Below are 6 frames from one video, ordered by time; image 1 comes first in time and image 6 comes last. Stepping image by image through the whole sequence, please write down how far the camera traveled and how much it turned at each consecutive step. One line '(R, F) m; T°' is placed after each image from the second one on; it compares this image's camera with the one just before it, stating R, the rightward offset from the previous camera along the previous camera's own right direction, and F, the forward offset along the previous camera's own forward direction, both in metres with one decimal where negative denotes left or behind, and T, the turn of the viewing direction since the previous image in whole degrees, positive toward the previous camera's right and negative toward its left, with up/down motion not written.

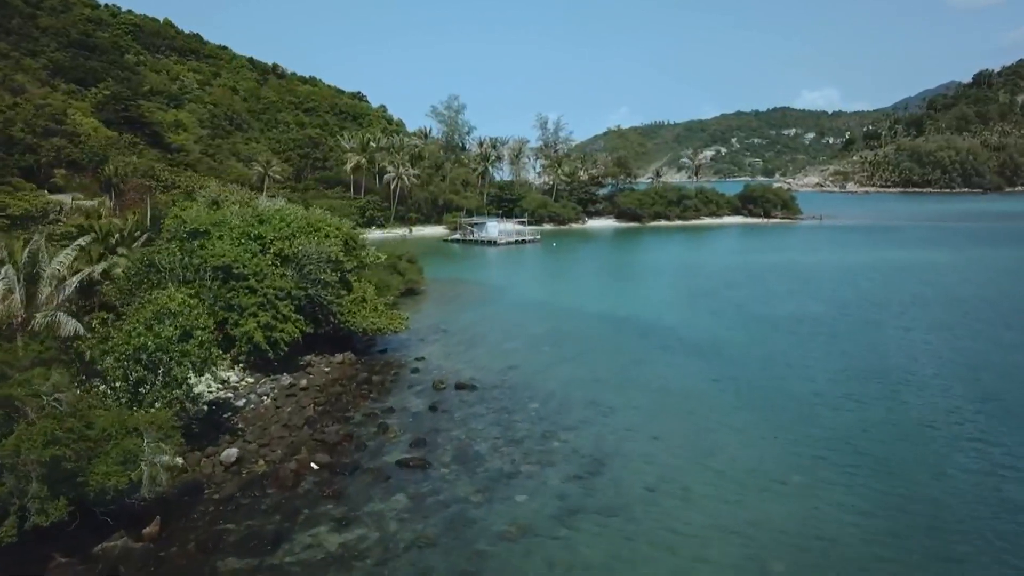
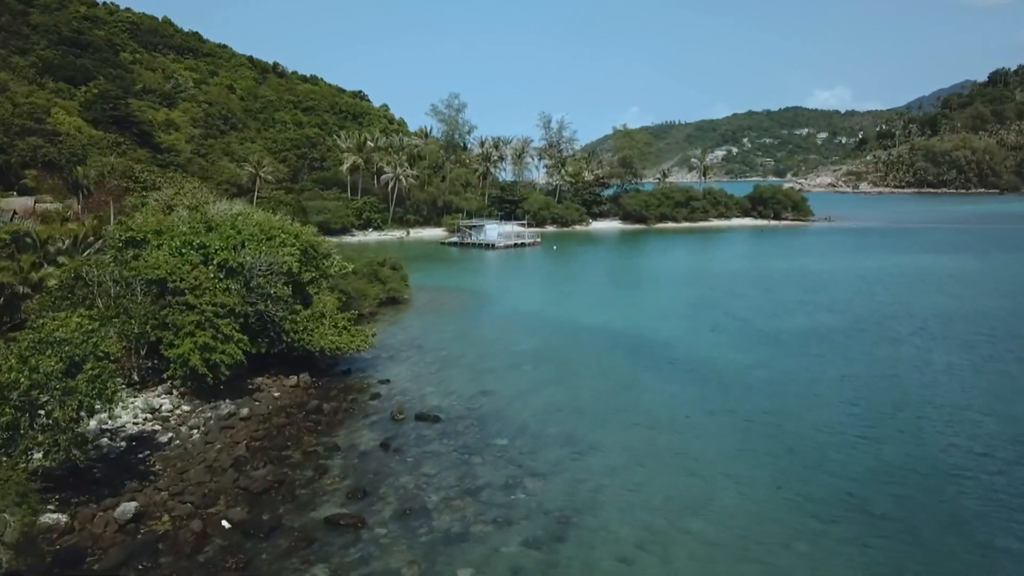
(+1.3, +3.4) m; -1°
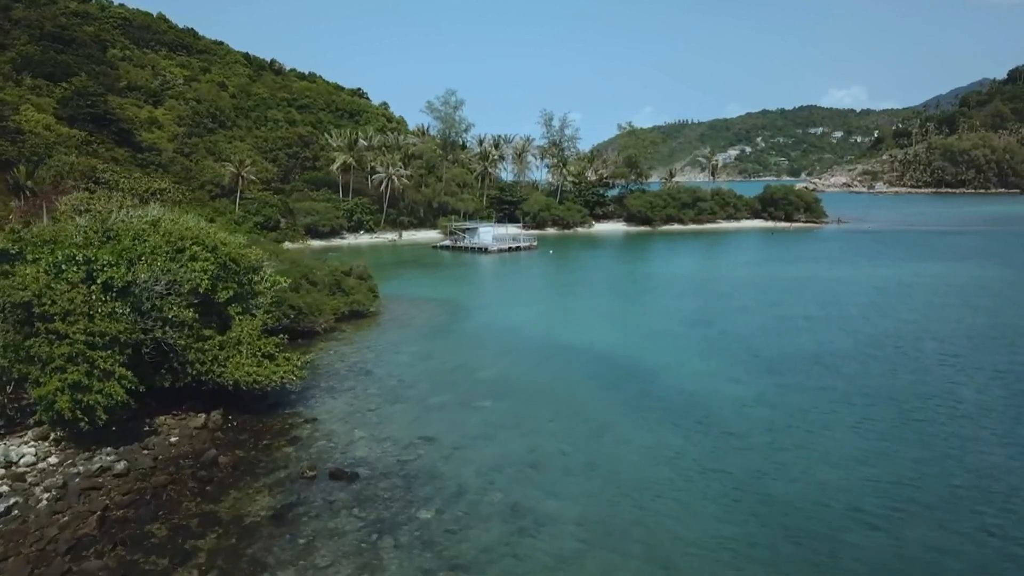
(+1.9, +4.8) m; -1°
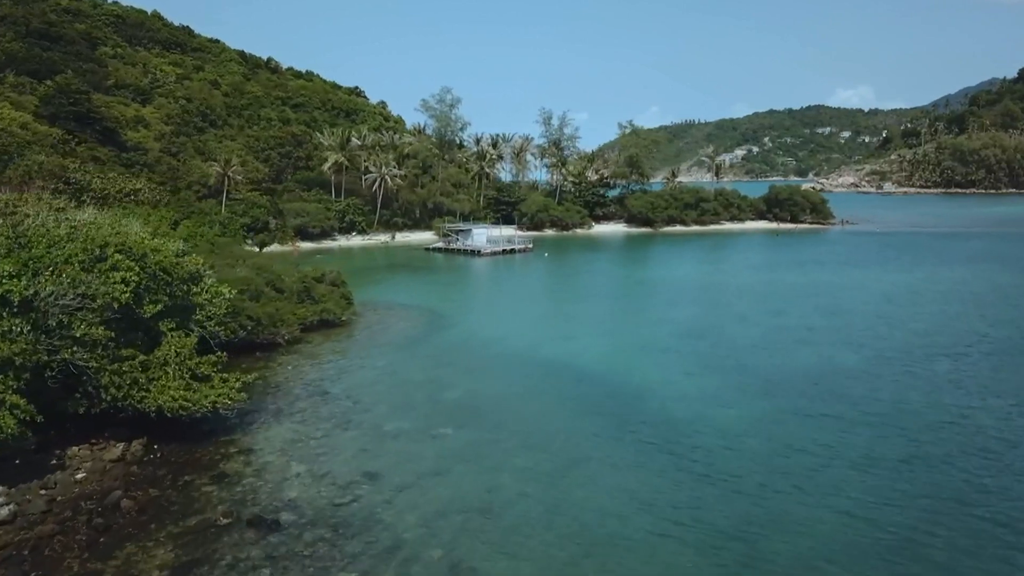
(+1.3, +2.9) m; 0°
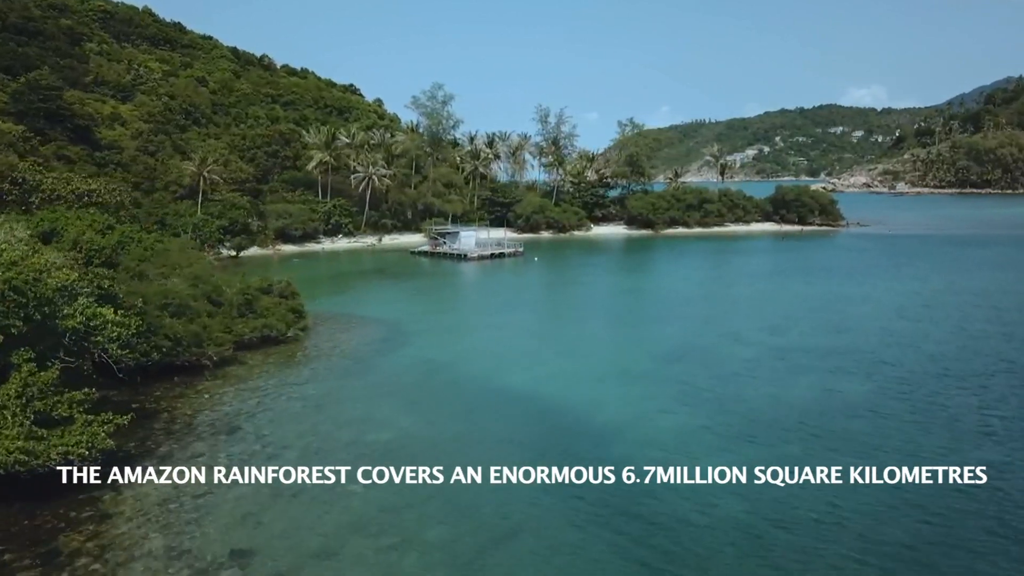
(+2.1, +4.4) m; -1°
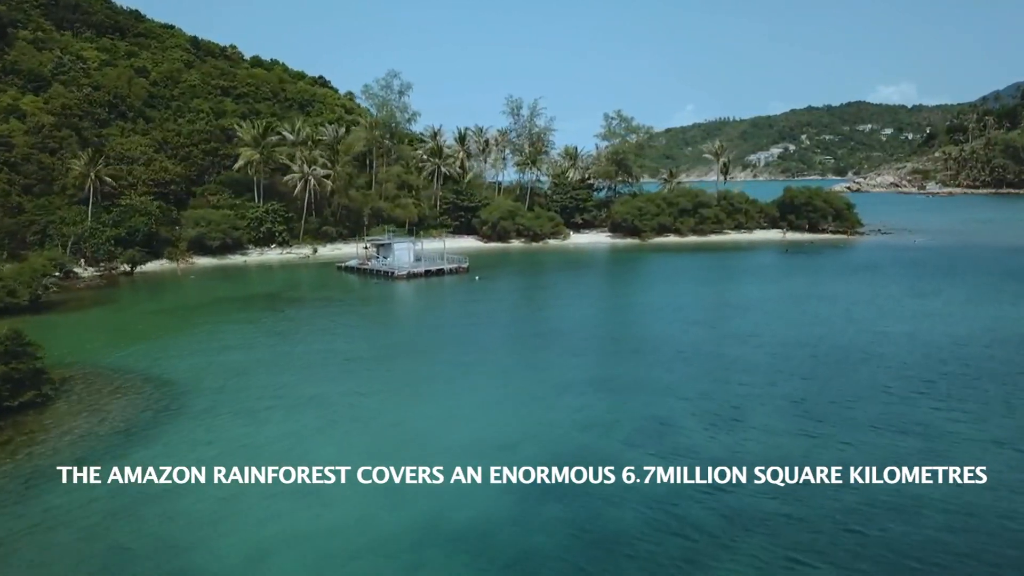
(+6.9, +13.2) m; -2°
